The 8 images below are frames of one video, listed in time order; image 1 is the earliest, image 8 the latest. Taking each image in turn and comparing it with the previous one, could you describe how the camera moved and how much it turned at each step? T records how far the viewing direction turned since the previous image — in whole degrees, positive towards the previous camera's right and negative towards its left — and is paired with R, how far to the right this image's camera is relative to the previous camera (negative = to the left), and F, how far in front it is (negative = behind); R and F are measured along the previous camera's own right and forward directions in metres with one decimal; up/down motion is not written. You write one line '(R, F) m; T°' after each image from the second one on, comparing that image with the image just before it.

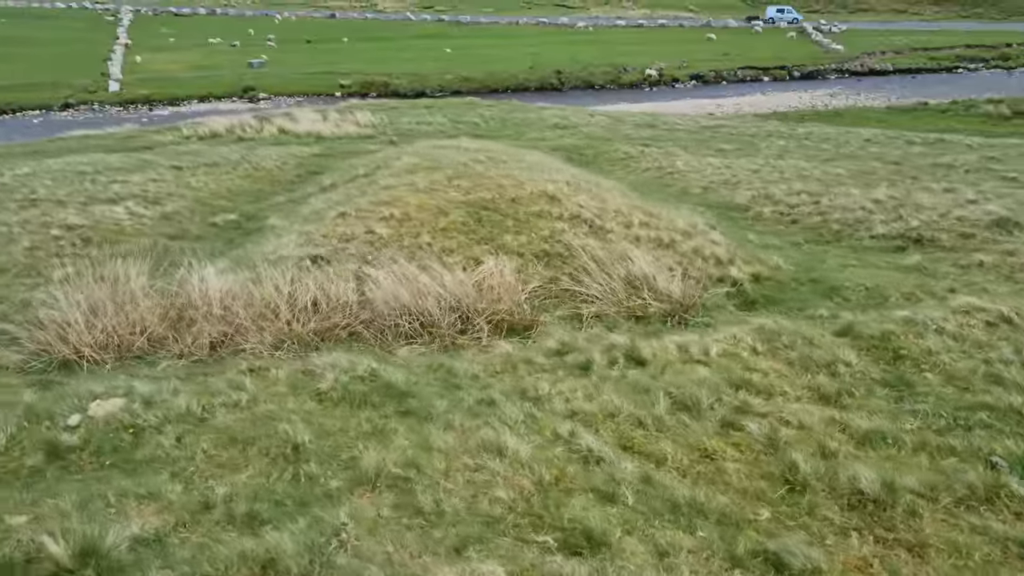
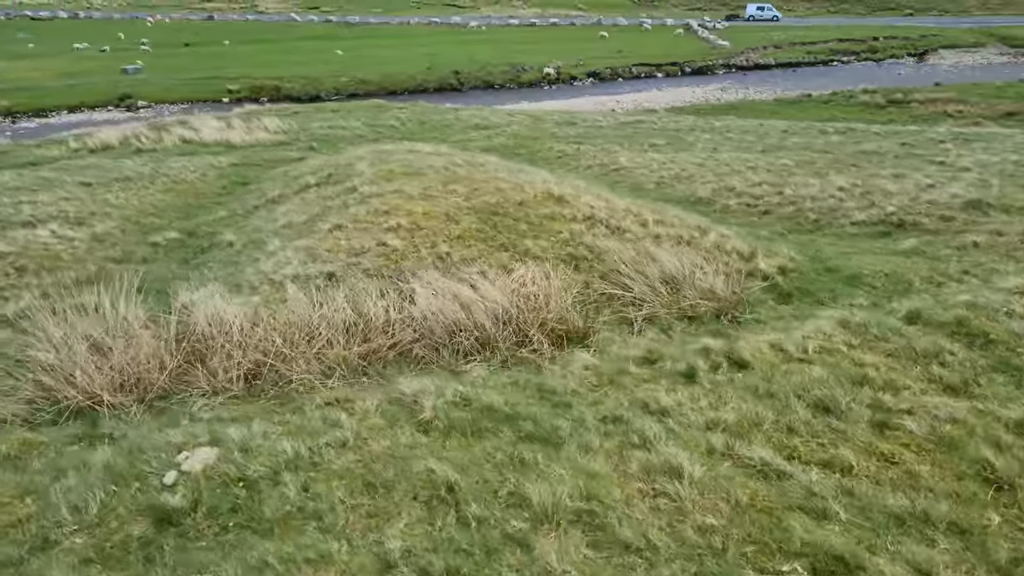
(-2.6, +0.8) m; +7°
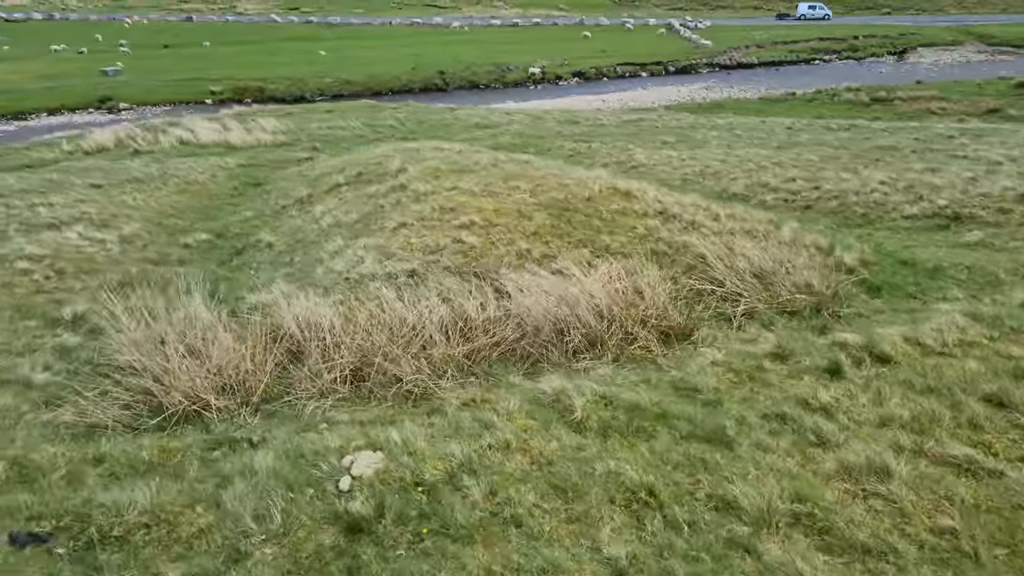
(-2.1, +0.3) m; +1°
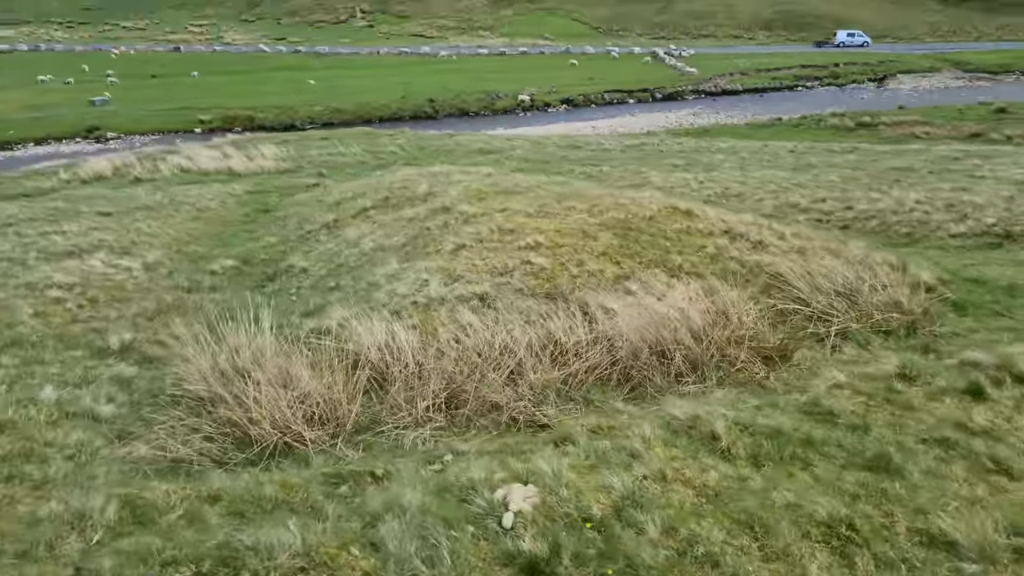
(-1.7, +0.5) m; +1°
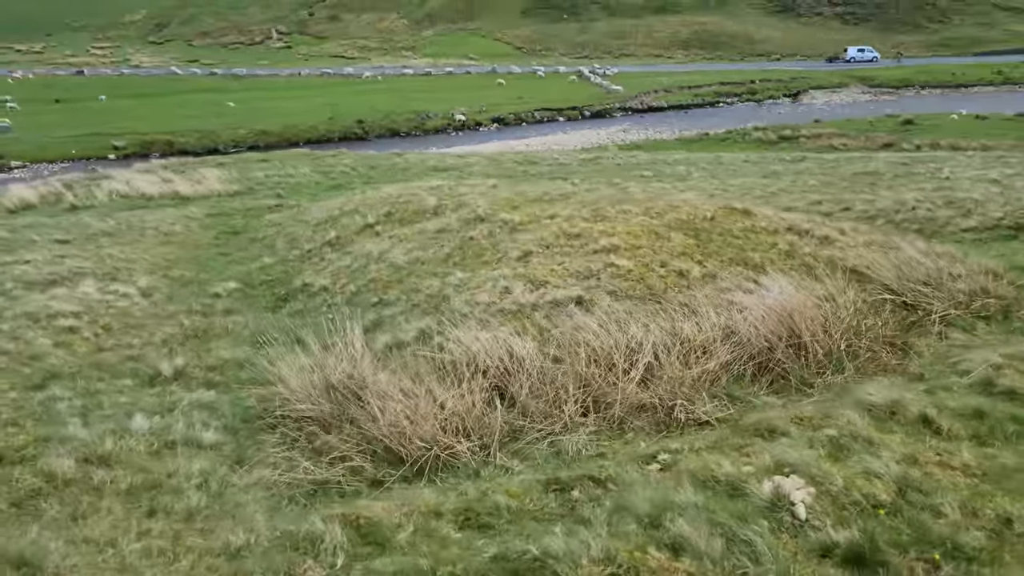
(-3.1, +0.5) m; +5°
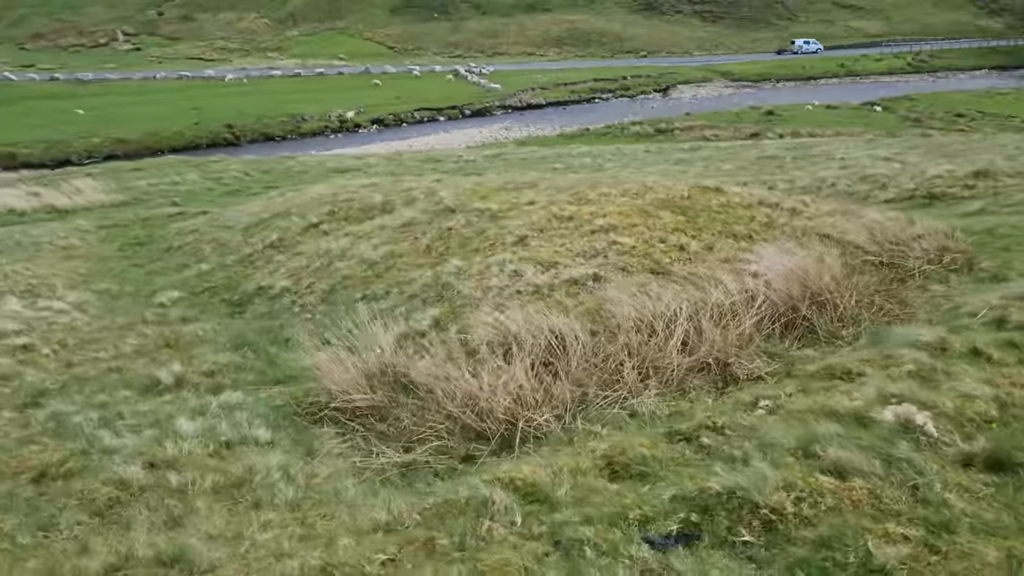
(-2.6, -0.1) m; +9°
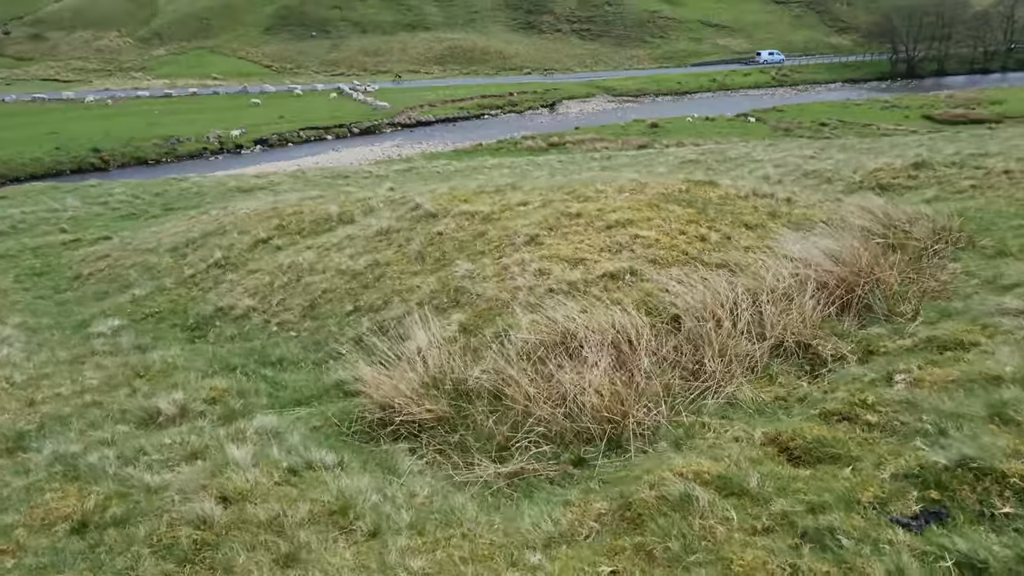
(-2.7, +0.9) m; +8°
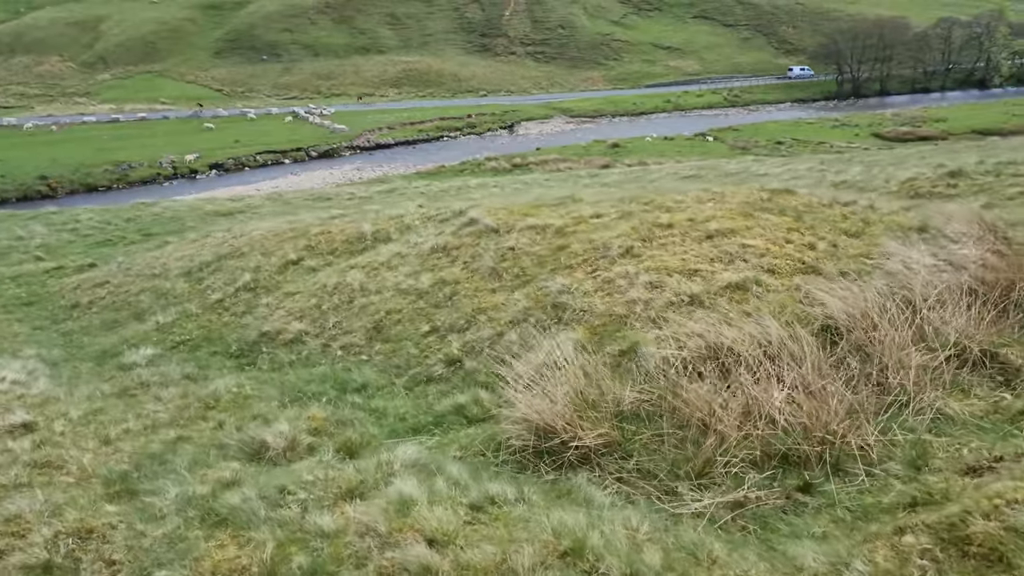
(-2.9, +1.0) m; +3°
